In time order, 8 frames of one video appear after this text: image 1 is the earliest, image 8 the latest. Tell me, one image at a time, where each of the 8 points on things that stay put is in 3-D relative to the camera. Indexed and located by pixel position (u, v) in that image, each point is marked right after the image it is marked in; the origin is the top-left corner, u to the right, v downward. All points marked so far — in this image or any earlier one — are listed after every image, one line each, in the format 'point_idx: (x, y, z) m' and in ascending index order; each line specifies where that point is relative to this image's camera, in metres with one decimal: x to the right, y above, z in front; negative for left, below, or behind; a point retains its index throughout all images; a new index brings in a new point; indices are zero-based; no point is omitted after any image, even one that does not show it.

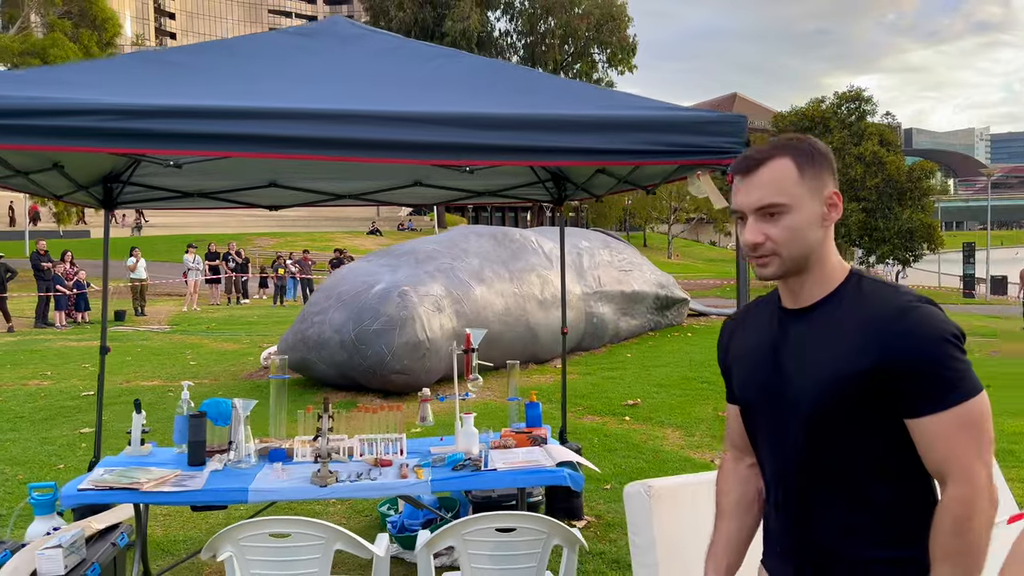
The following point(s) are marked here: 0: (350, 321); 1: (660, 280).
0: (-1.5, -0.3, +7.8) m
1: (+2.4, +0.1, +13.4) m
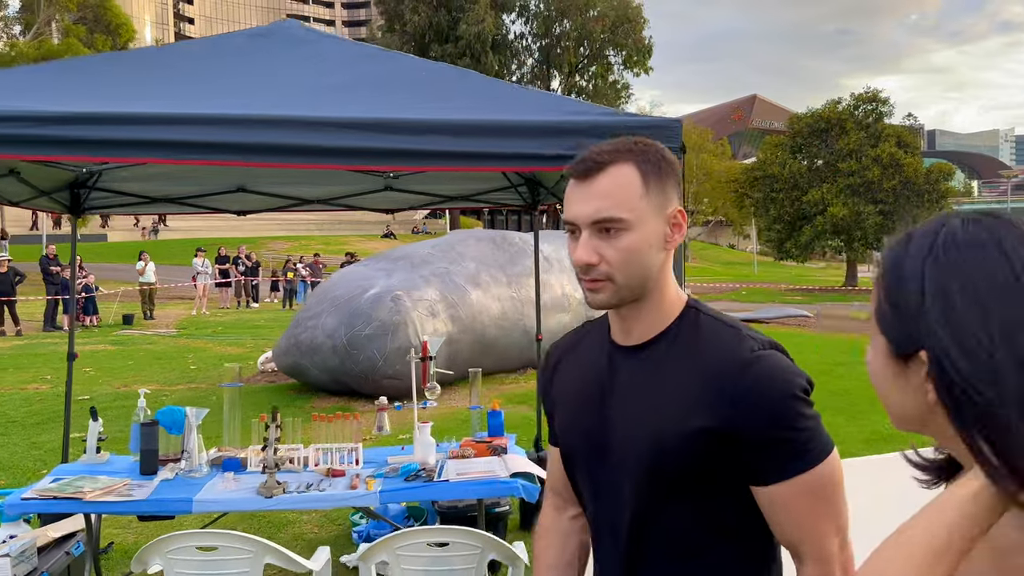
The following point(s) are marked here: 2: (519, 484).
0: (-1.6, -0.3, +7.8) m
1: (+2.4, +0.1, +13.3) m
2: (0.0, -0.7, +3.0) m
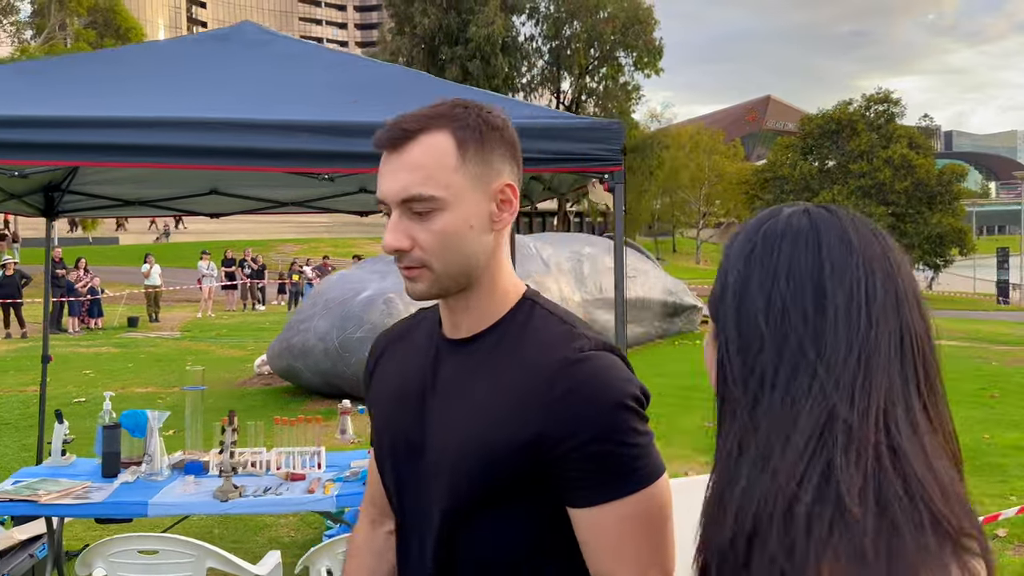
0: (-1.6, -0.4, +7.8) m
1: (+2.5, 0.0, +13.2) m
2: (-0.1, -0.7, +2.9) m
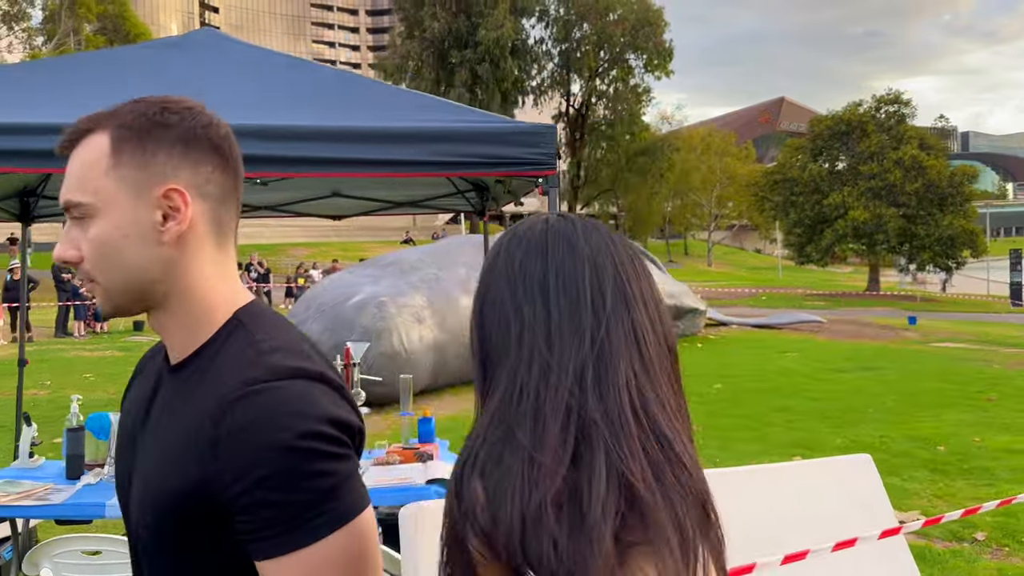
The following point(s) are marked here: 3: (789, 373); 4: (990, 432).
0: (-1.7, -0.4, +7.8) m
1: (+2.5, 0.0, +13.2) m
2: (-0.3, -0.7, +3.0) m
3: (+3.3, -1.0, +10.1) m
4: (+3.8, -1.2, +6.8) m
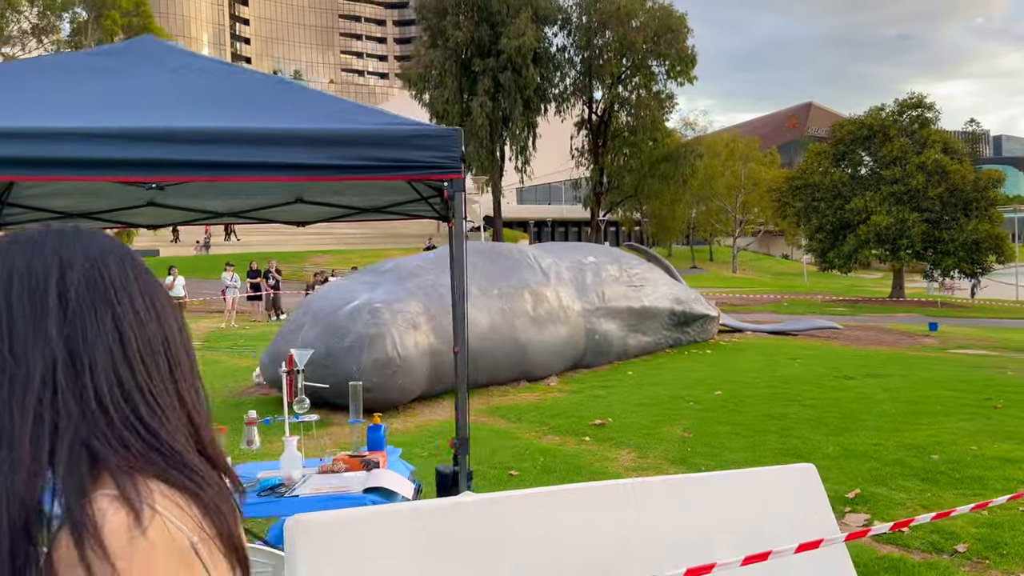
0: (-1.8, -0.5, +7.8) m
1: (+2.6, -0.1, +13.1) m
2: (-0.5, -0.7, +2.9) m
3: (+3.3, -1.1, +9.9) m
4: (+3.7, -1.2, +6.6) m
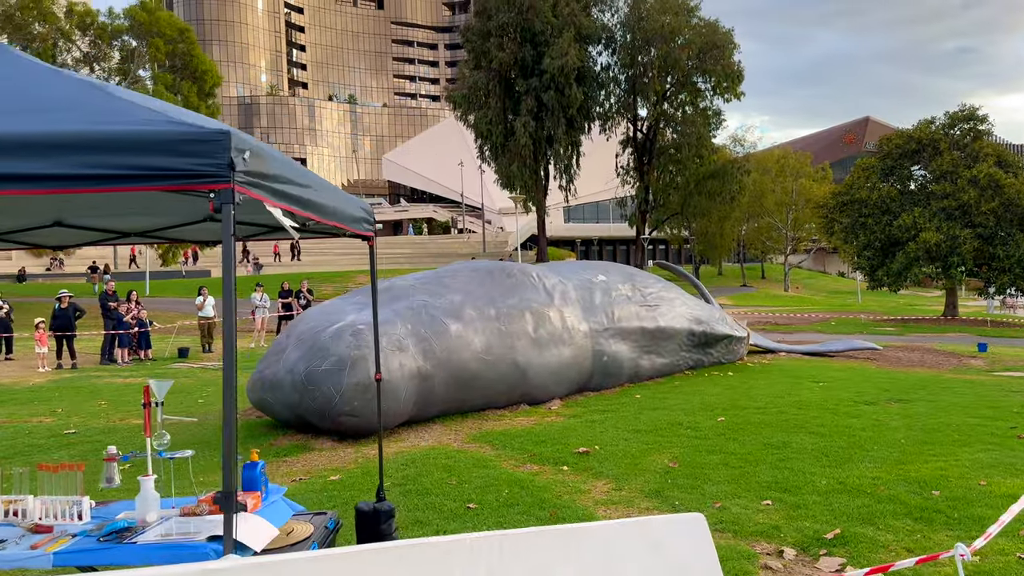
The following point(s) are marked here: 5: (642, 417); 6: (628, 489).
0: (-1.9, -0.7, +7.7) m
1: (+2.7, -0.4, +12.6) m
2: (-0.9, -0.8, +2.7) m
3: (+3.3, -1.3, +9.4) m
4: (+3.5, -1.3, +6.1) m
5: (+1.3, -1.3, +8.7) m
6: (+0.8, -1.4, +5.9) m
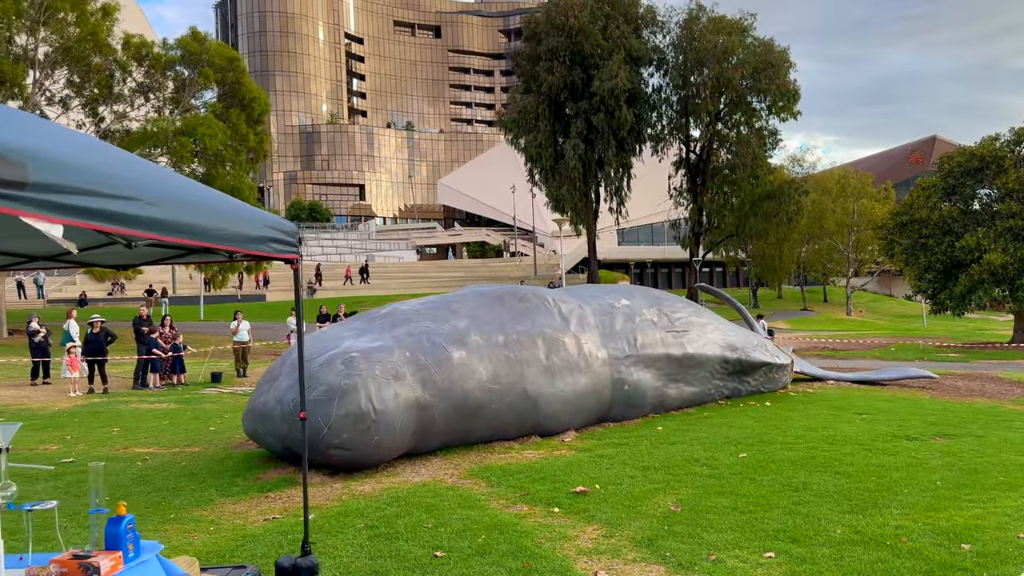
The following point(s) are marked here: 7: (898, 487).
0: (-1.9, -0.9, +7.3) m
1: (+3.1, -0.8, +12.0) m
2: (-1.3, -0.9, +2.3) m
3: (+3.4, -1.6, +8.7) m
4: (+3.4, -1.5, +5.4) m
5: (+1.4, -1.6, +8.1) m
6: (+0.7, -1.6, +5.4) m
7: (+3.0, -1.5, +6.5) m
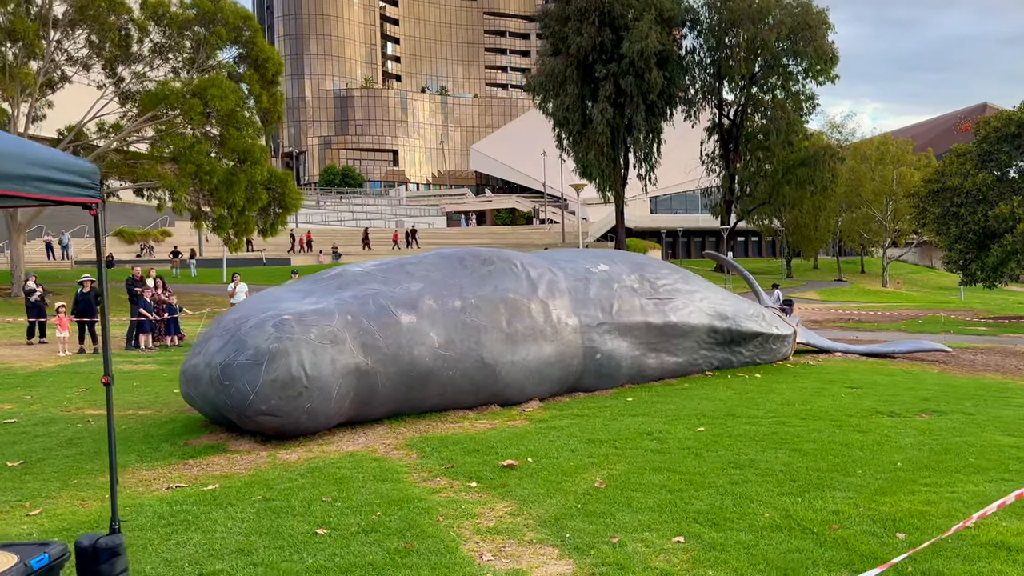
0: (-2.4, -0.5, +7.0) m
1: (+2.8, -0.3, +11.4) m
2: (-2.0, -0.8, +2.0) m
3: (+2.9, -1.2, +8.2) m
4: (+2.8, -1.3, +4.9) m
5: (+0.9, -1.2, +7.7) m
6: (+0.1, -1.3, +5.0) m
7: (+2.4, -1.3, +6.0) m
